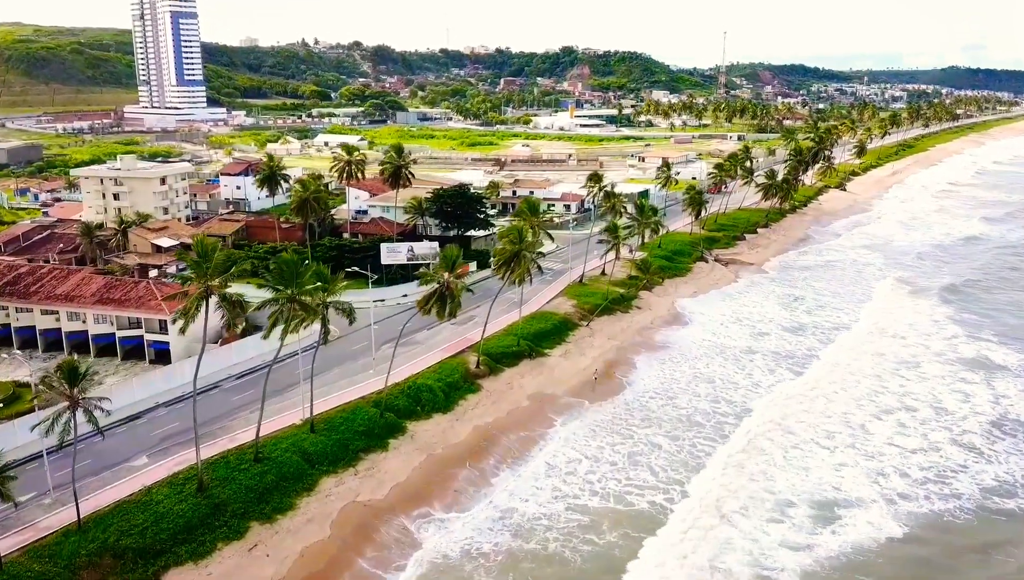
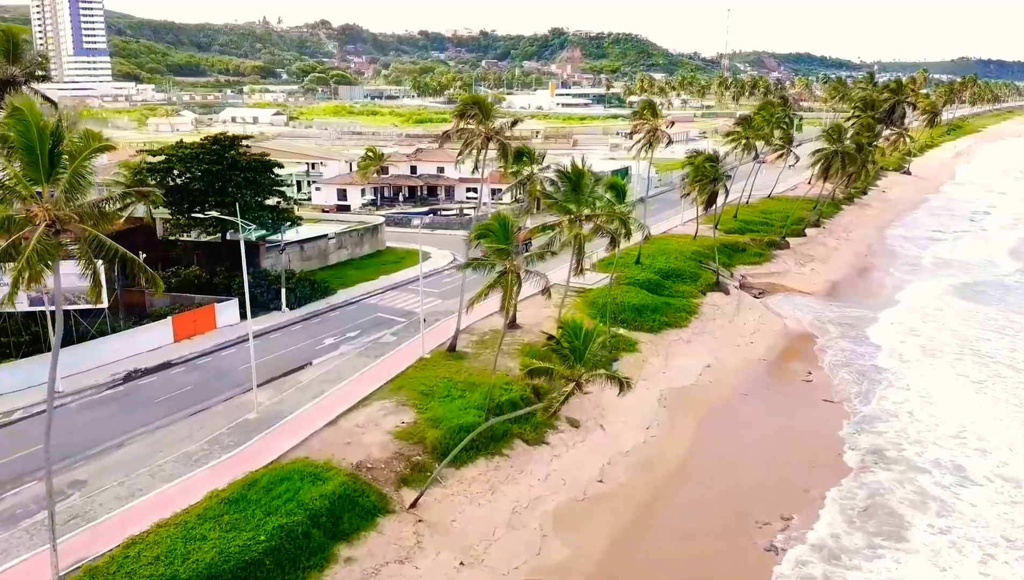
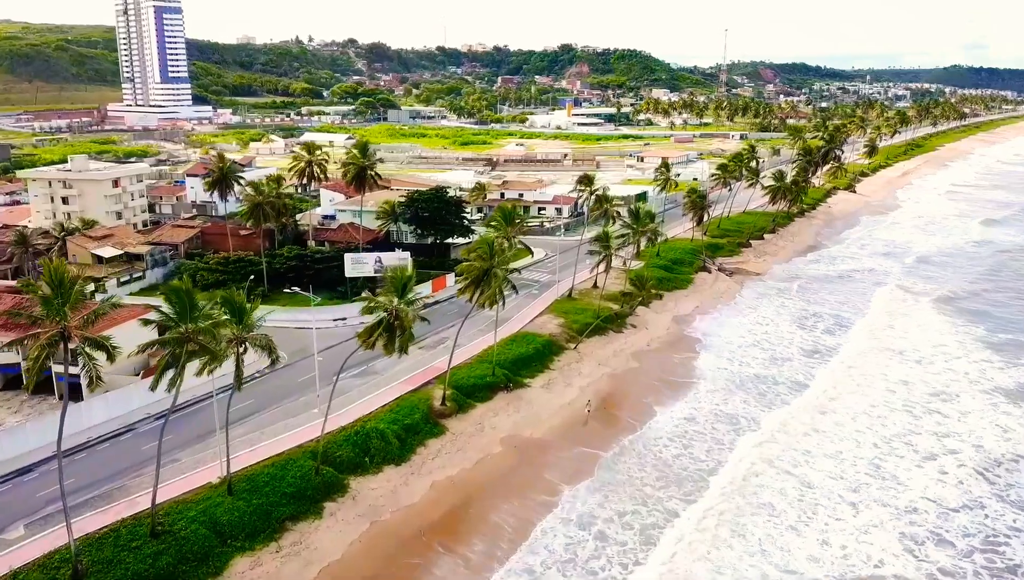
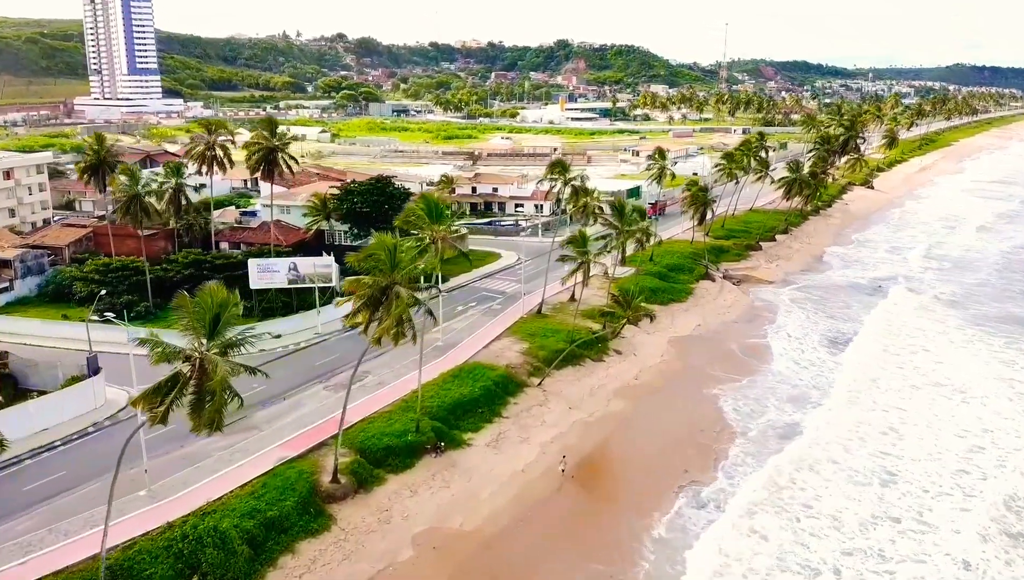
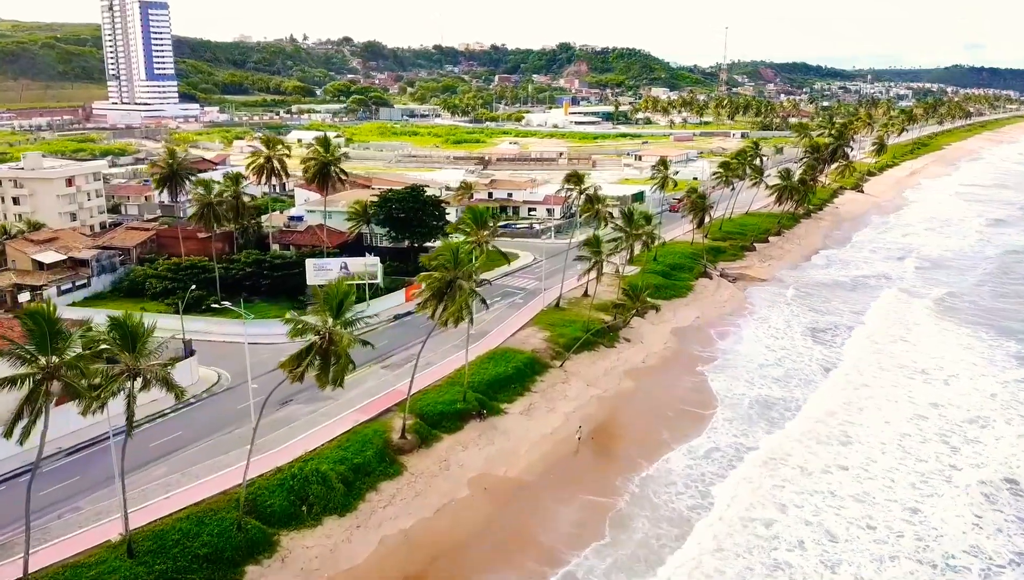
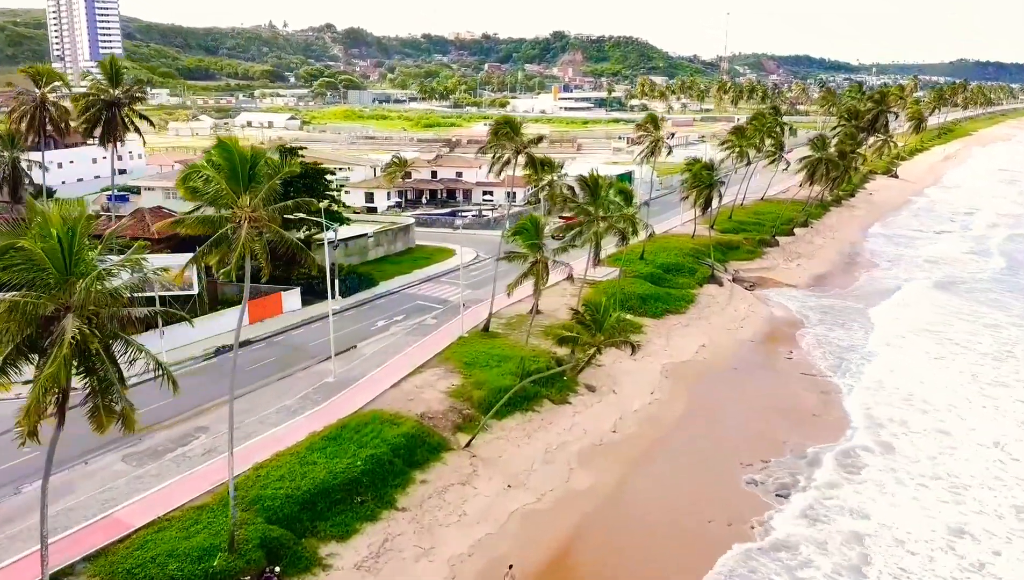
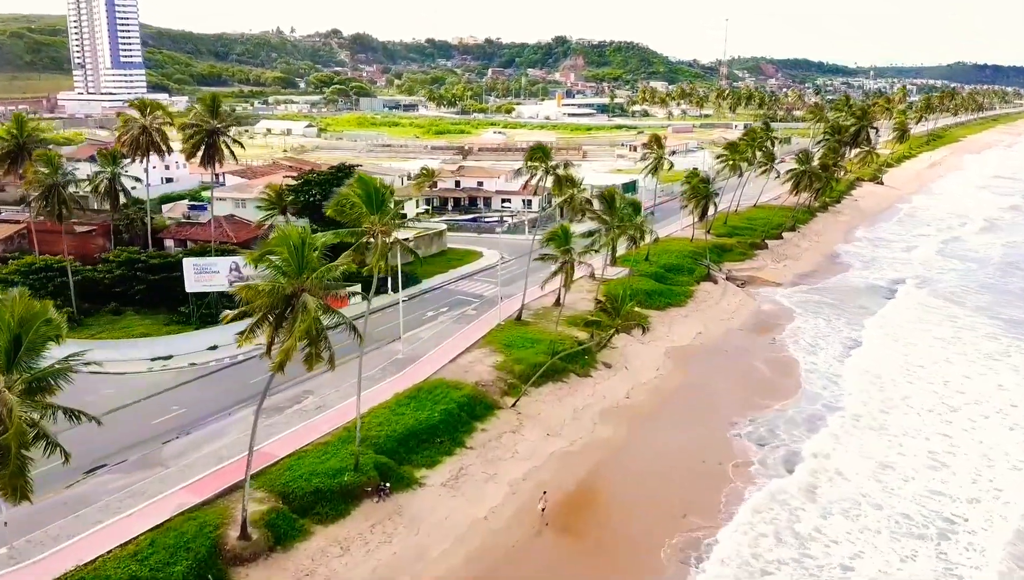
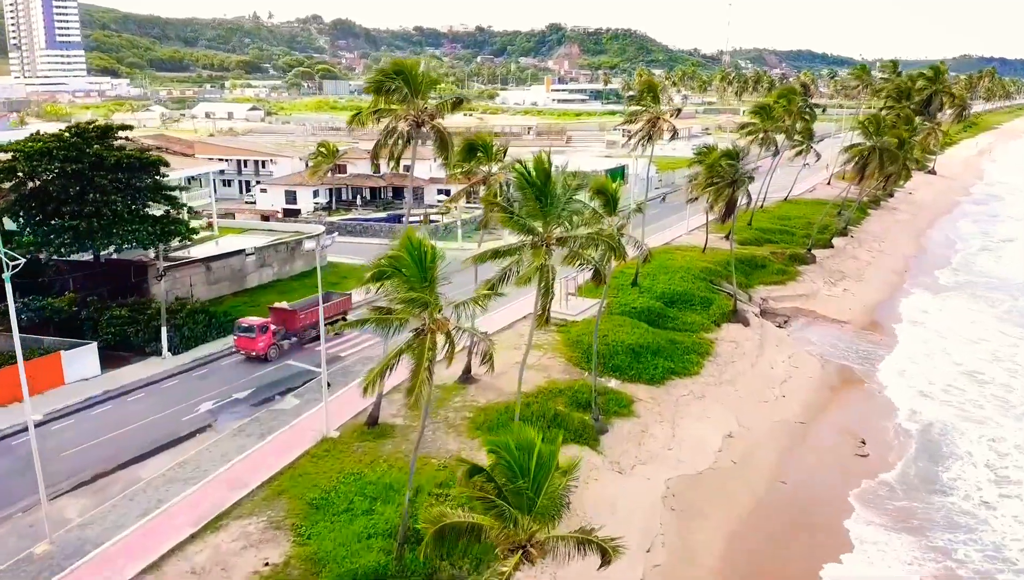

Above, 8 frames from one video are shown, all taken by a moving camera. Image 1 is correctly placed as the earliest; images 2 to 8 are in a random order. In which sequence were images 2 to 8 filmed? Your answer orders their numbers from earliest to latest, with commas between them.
3, 5, 4, 7, 6, 2, 8
